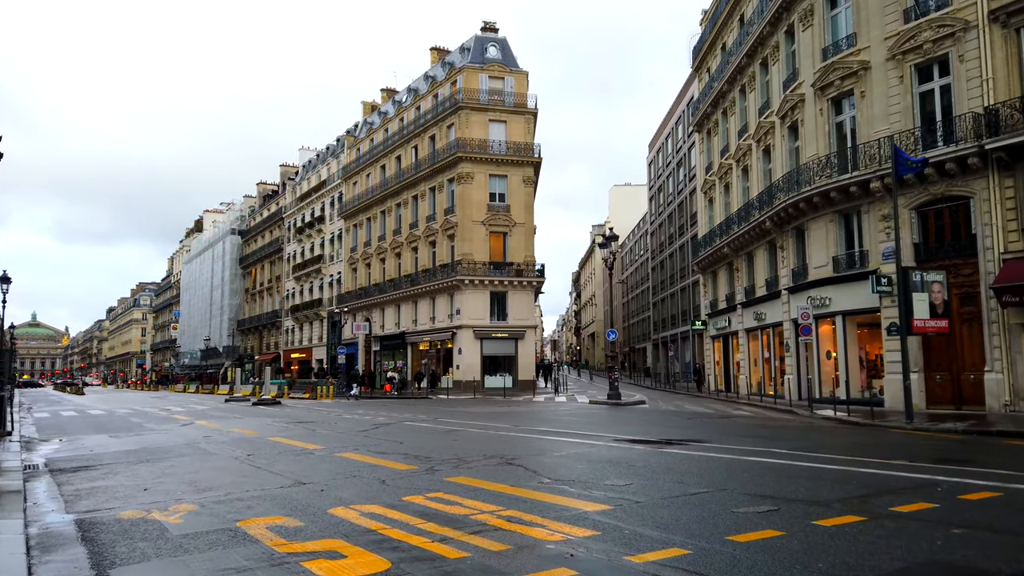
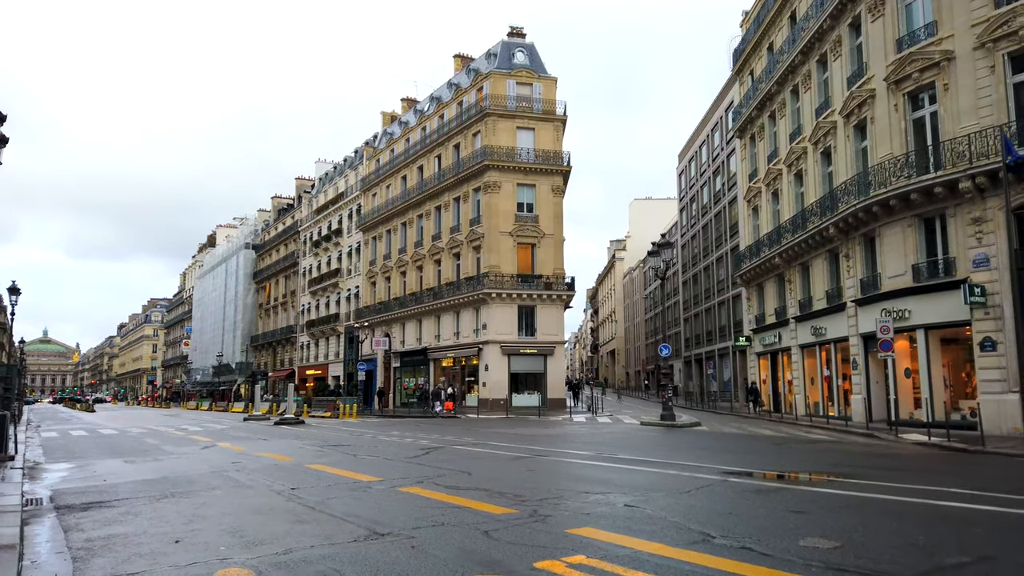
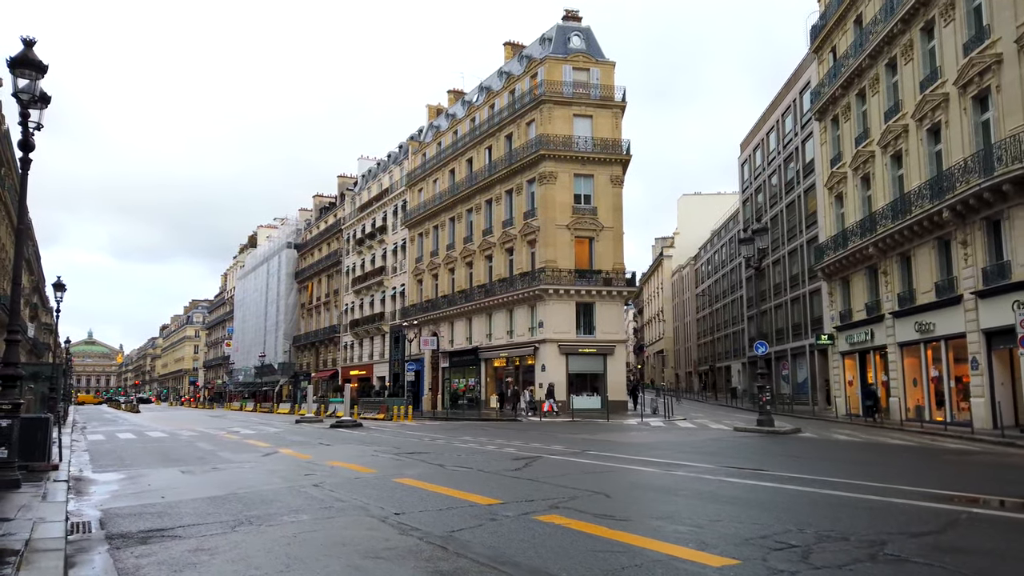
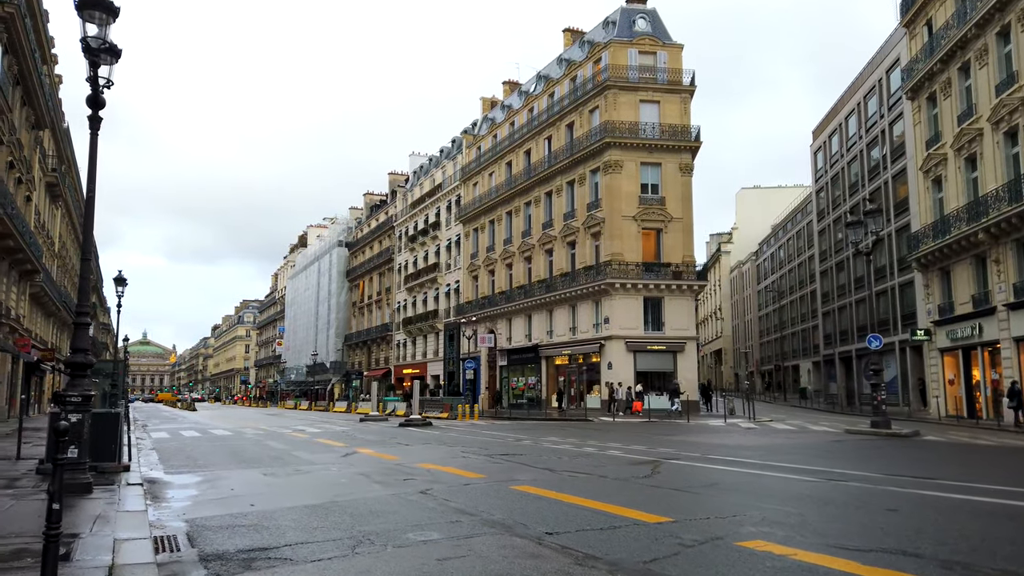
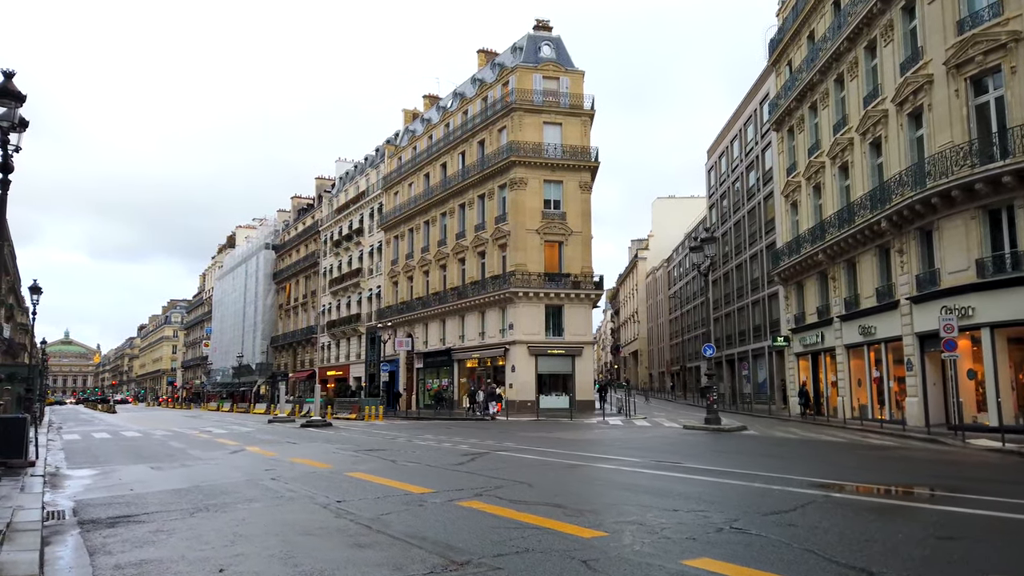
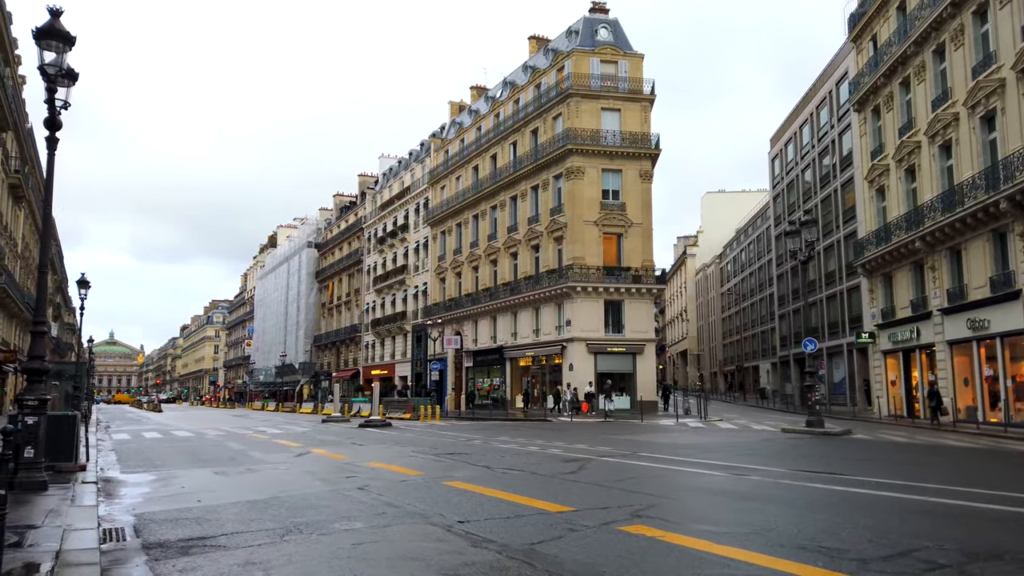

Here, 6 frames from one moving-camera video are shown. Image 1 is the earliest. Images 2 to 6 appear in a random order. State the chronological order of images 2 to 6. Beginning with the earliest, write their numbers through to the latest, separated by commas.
2, 5, 3, 6, 4
